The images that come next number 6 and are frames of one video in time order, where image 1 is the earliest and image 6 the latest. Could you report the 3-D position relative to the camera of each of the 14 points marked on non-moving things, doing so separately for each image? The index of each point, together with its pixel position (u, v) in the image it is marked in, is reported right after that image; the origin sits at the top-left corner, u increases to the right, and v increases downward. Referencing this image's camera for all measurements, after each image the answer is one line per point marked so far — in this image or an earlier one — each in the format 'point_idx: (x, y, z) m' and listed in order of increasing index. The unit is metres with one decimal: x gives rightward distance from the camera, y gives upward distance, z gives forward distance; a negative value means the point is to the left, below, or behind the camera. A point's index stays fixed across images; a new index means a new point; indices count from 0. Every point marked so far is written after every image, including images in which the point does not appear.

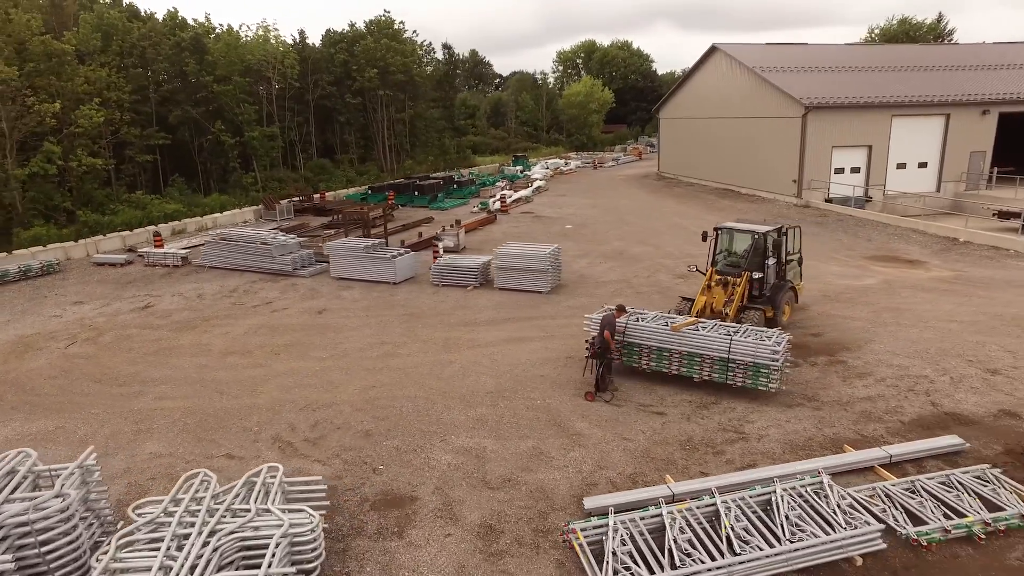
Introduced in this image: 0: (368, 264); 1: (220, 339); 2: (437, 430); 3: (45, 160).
0: (-3.5, +0.6, +15.5) m
1: (-5.3, -0.9, +11.8) m
2: (-1.0, -1.8, +8.5) m
3: (-13.5, +3.7, +18.7) m
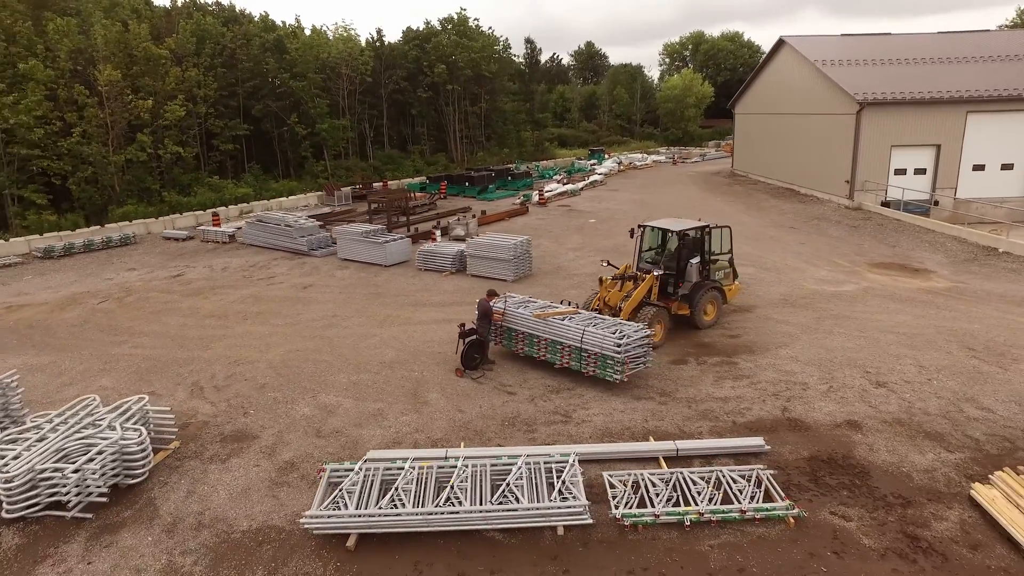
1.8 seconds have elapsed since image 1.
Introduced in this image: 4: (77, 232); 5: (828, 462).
0: (-3.9, +1.1, +17.3) m
1: (-6.5, -0.4, +14.1) m
2: (-3.0, -1.5, +10.0) m
3: (-12.9, +4.8, +22.4) m
4: (-13.0, +1.6, +19.3) m
5: (+3.8, -2.1, +7.8) m
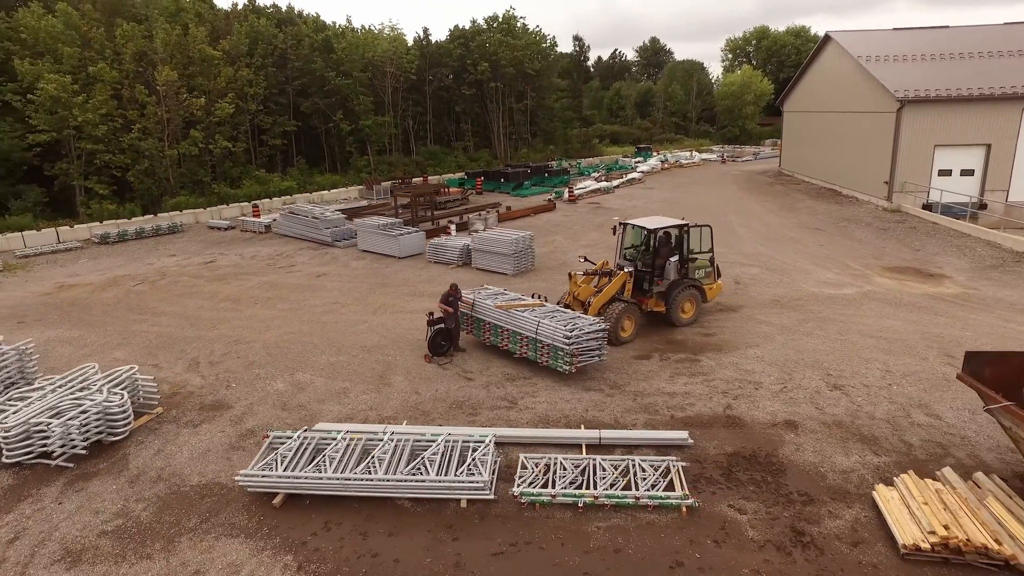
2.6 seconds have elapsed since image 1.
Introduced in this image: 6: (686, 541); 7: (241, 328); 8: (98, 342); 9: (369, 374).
0: (-3.7, +1.4, +18.2) m
1: (-6.7, 0.0, +15.4) m
2: (-3.6, -1.3, +10.9) m
3: (-12.0, +5.4, +24.2) m
4: (-12.4, +2.2, +21.2) m
5: (+2.9, -2.1, +8.0) m
6: (+1.7, -2.5, +6.5) m
7: (-5.3, -0.8, +12.8) m
8: (-7.7, -1.0, +12.1) m
9: (-2.3, -1.4, +10.5) m
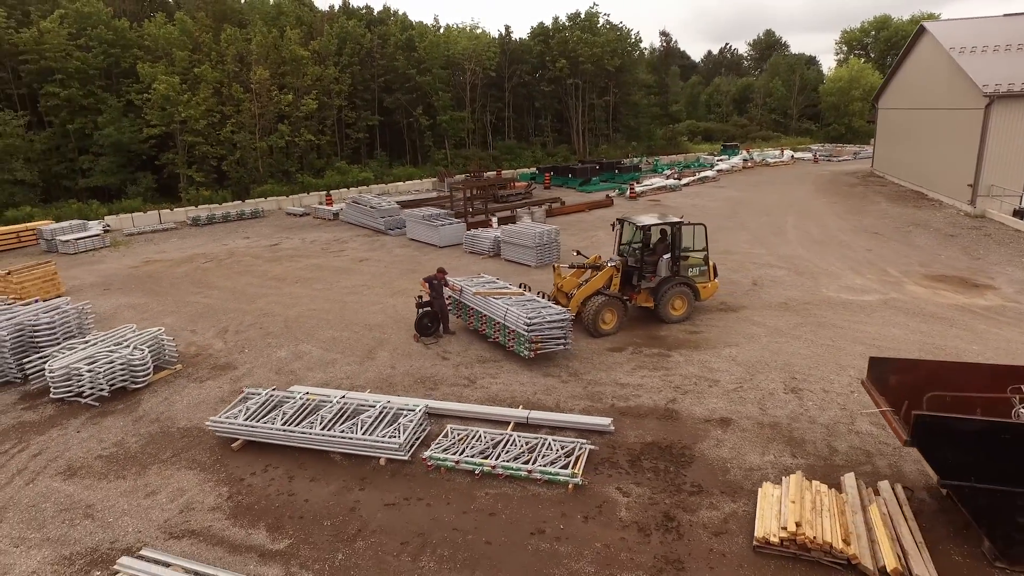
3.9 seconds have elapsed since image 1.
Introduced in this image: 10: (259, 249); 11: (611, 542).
0: (-2.6, +1.8, +19.5) m
1: (-6.1, +0.5, +17.2) m
2: (-4.0, -1.0, +12.3) m
3: (-9.5, +6.2, +26.8) m
4: (-10.7, +3.0, +23.9) m
5: (+1.9, -2.1, +8.3) m
6: (+0.5, -2.5, +7.0) m
7: (-5.3, -0.3, +14.5) m
8: (-7.8, -0.4, +14.2) m
9: (-2.7, -1.1, +11.7) m
10: (-7.6, +1.2, +19.4) m
11: (+1.0, -2.6, +6.6) m
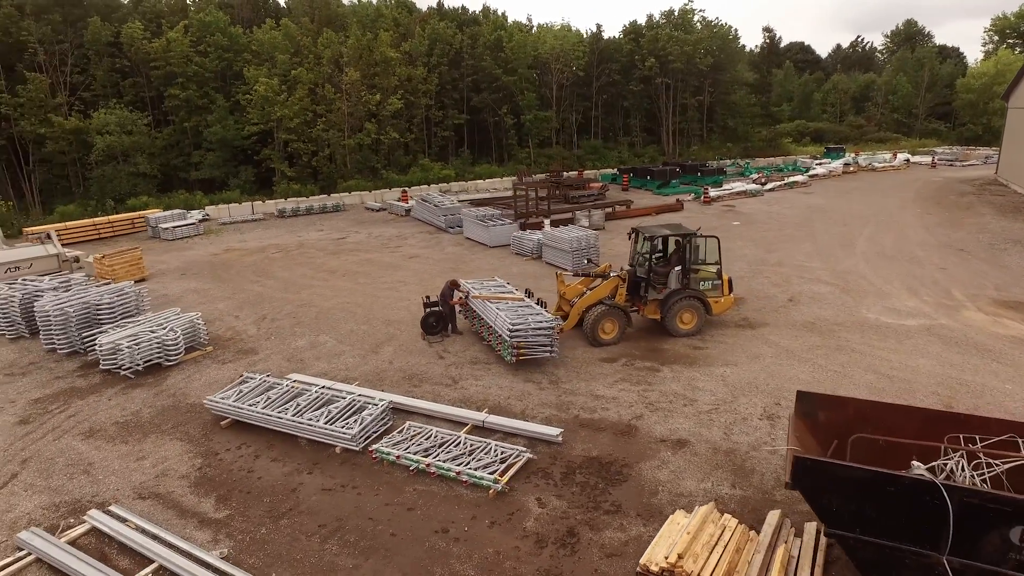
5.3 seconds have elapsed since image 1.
0: (-1.1, +1.8, +20.1) m
1: (-5.0, +0.8, +18.5) m
2: (-3.8, -0.8, +13.3) m
3: (-6.3, +6.7, +28.5) m
4: (-8.1, +3.5, +25.9) m
5: (+1.2, -2.3, +8.3) m
6: (-0.5, -2.6, +7.4) m
7: (-4.7, -0.2, +15.7) m
8: (-7.2, -0.1, +15.8) m
9: (-2.7, -1.1, +12.5) m
10: (-6.0, +1.5, +20.9) m
11: (-0.1, -2.7, +6.8) m
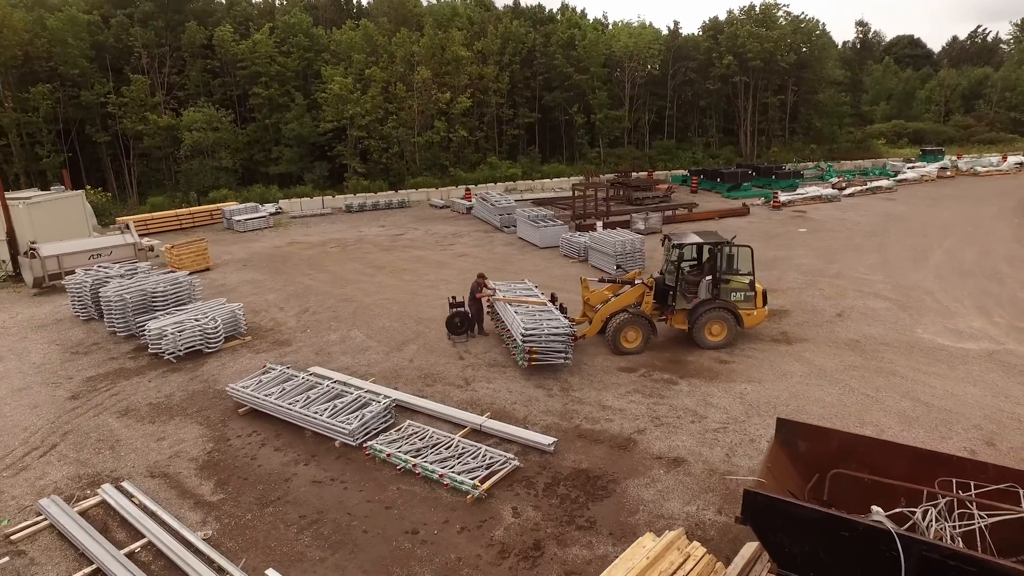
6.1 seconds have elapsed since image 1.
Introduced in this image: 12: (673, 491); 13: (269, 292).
0: (+0.5, +1.8, +20.1) m
1: (-3.6, +0.9, +19.0) m
2: (-3.2, -0.8, +13.7) m
3: (-3.4, +6.9, +29.1) m
4: (-5.6, +3.8, +26.8) m
5: (+1.0, -2.4, +8.2) m
6: (-0.8, -2.6, +7.4) m
7: (-3.8, 0.0, +16.2) m
8: (-6.2, +0.1, +16.7) m
9: (-2.3, -1.0, +12.8) m
10: (-4.3, +1.7, +21.5) m
11: (-0.5, -2.8, +6.8) m
12: (+1.9, -2.4, +7.8) m
13: (-5.9, -0.1, +15.9) m
